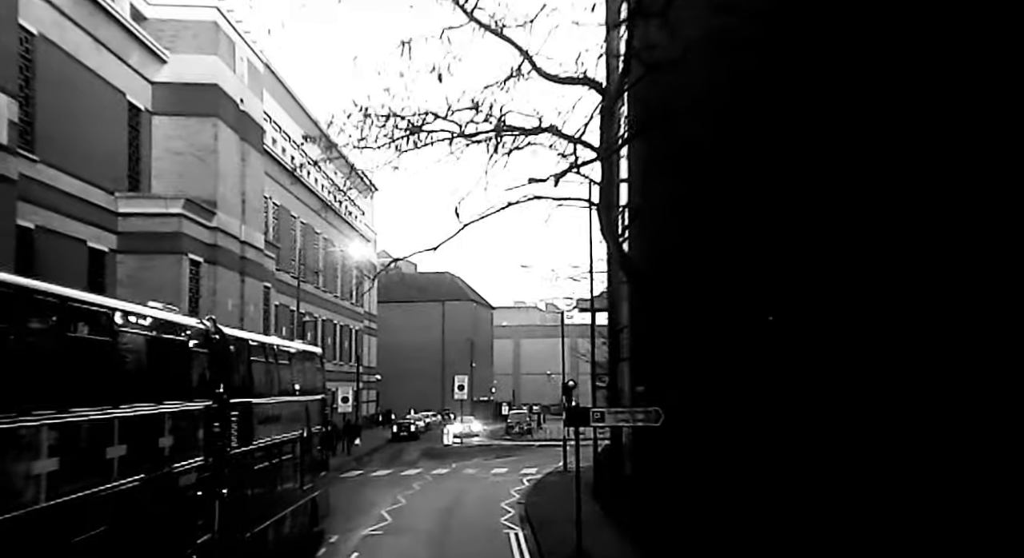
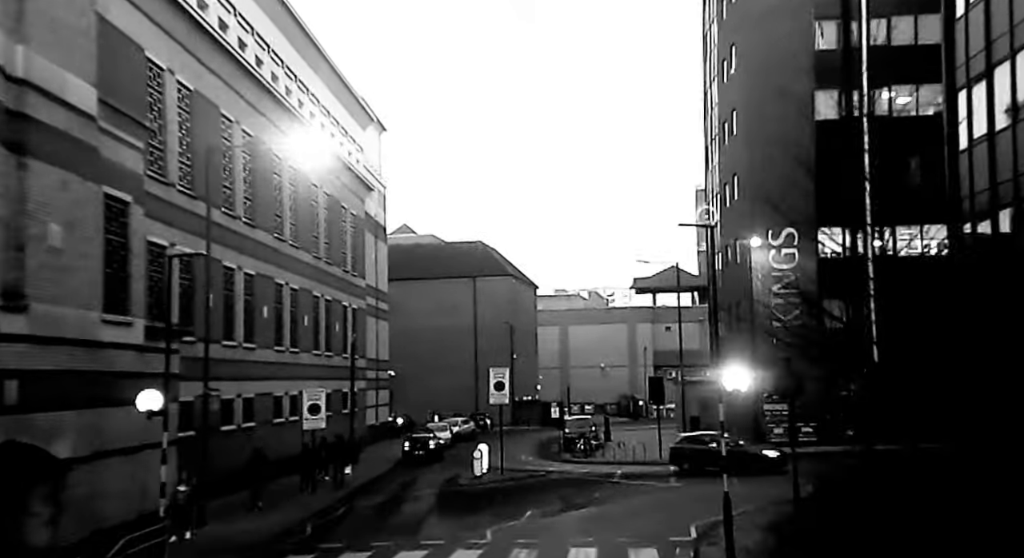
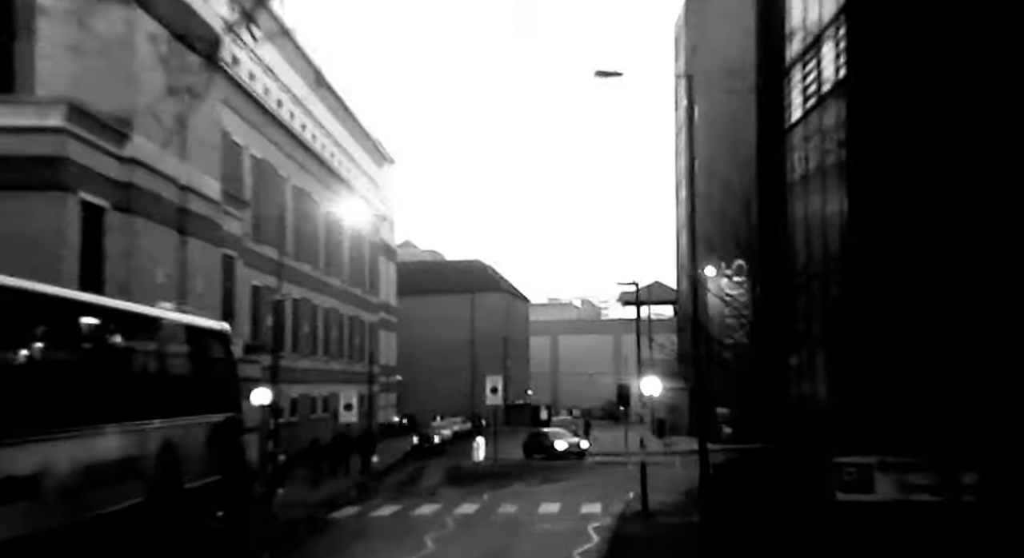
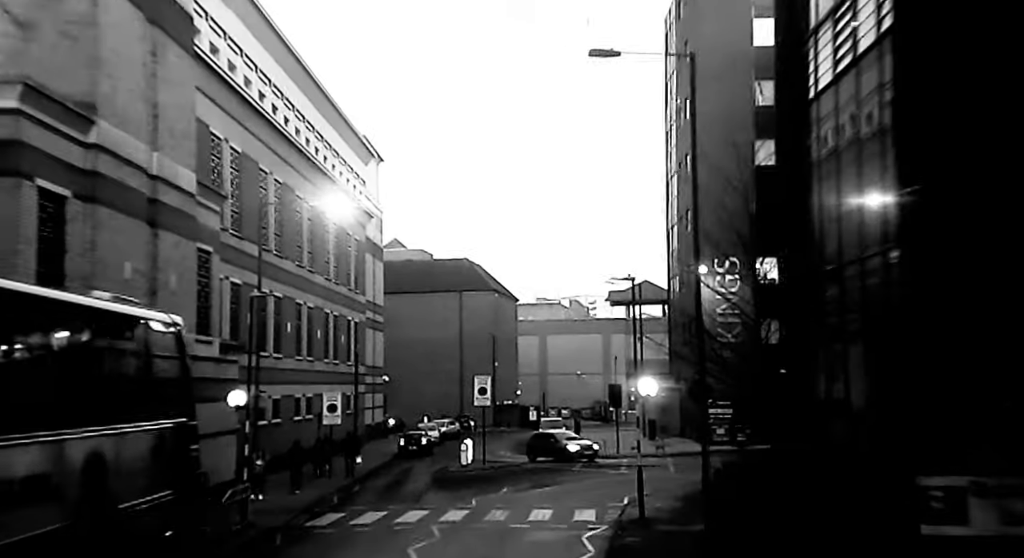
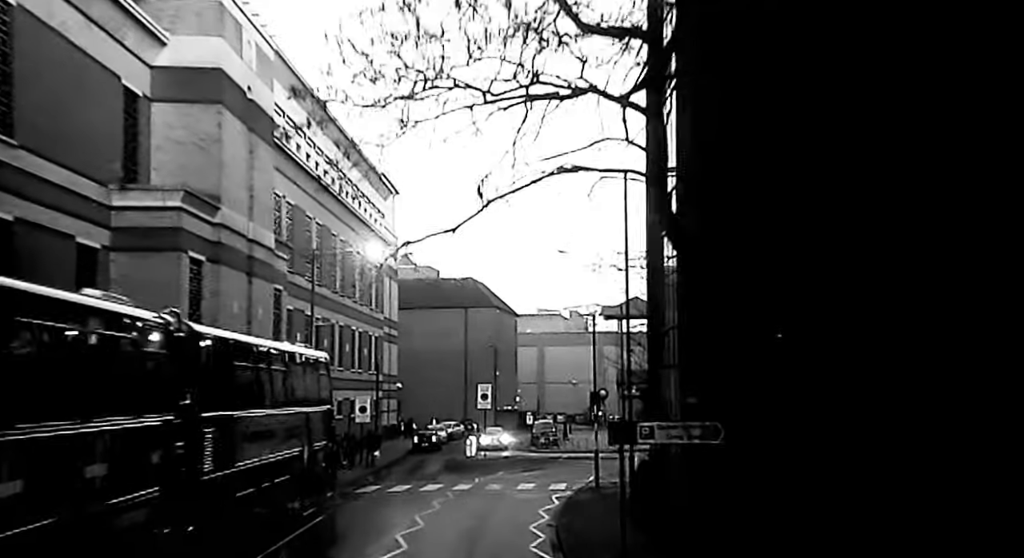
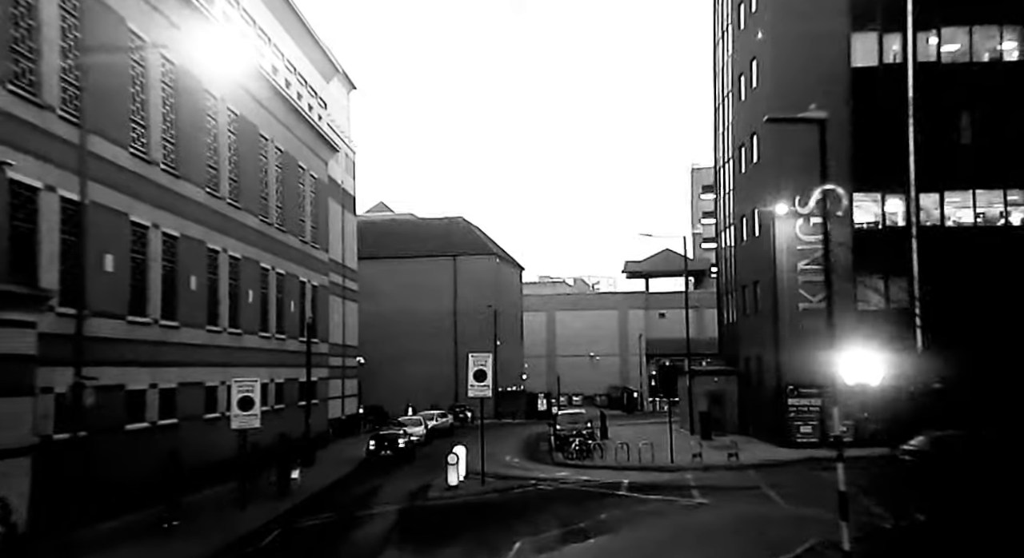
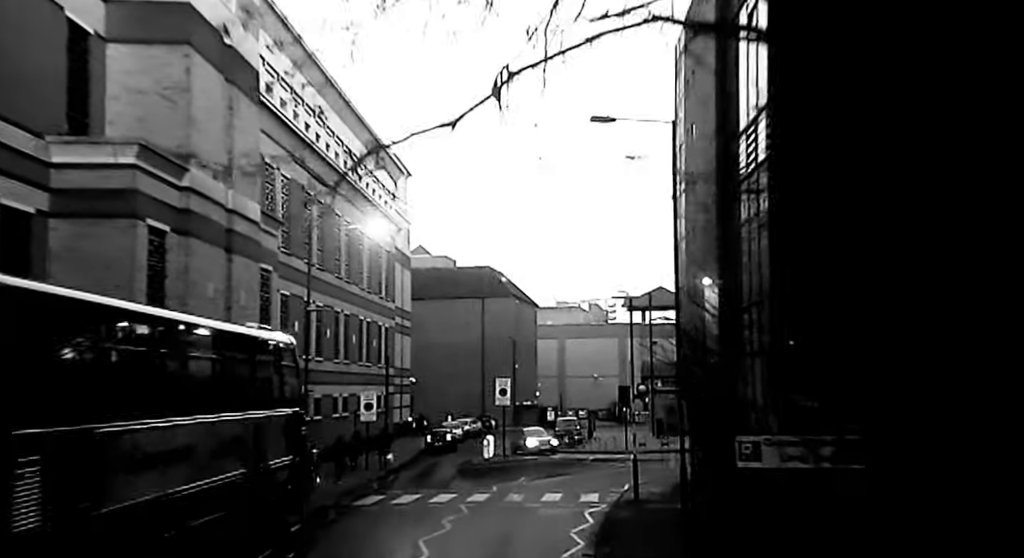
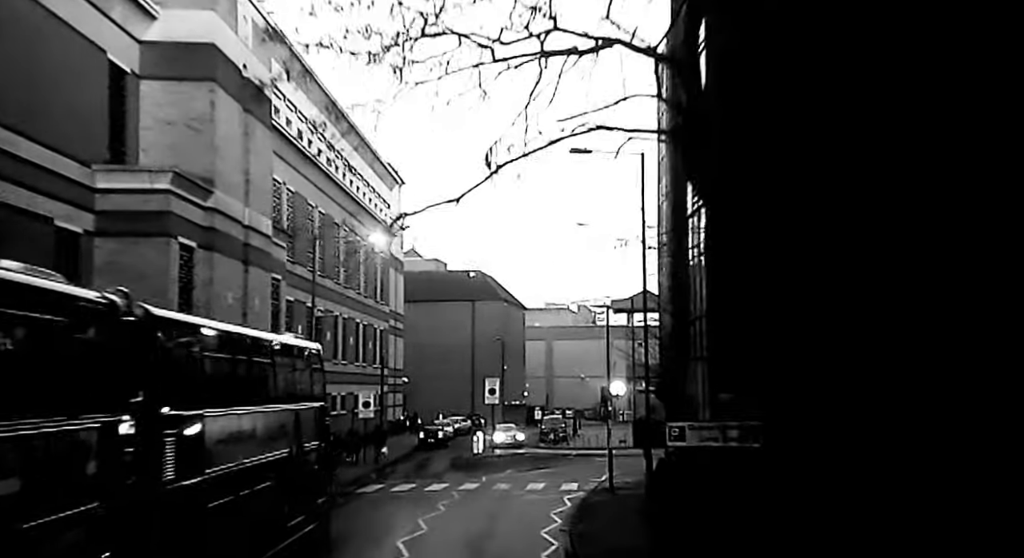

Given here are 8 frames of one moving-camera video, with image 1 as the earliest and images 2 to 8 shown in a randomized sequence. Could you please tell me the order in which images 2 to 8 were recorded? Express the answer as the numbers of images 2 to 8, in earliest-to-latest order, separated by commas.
5, 8, 7, 3, 4, 2, 6
